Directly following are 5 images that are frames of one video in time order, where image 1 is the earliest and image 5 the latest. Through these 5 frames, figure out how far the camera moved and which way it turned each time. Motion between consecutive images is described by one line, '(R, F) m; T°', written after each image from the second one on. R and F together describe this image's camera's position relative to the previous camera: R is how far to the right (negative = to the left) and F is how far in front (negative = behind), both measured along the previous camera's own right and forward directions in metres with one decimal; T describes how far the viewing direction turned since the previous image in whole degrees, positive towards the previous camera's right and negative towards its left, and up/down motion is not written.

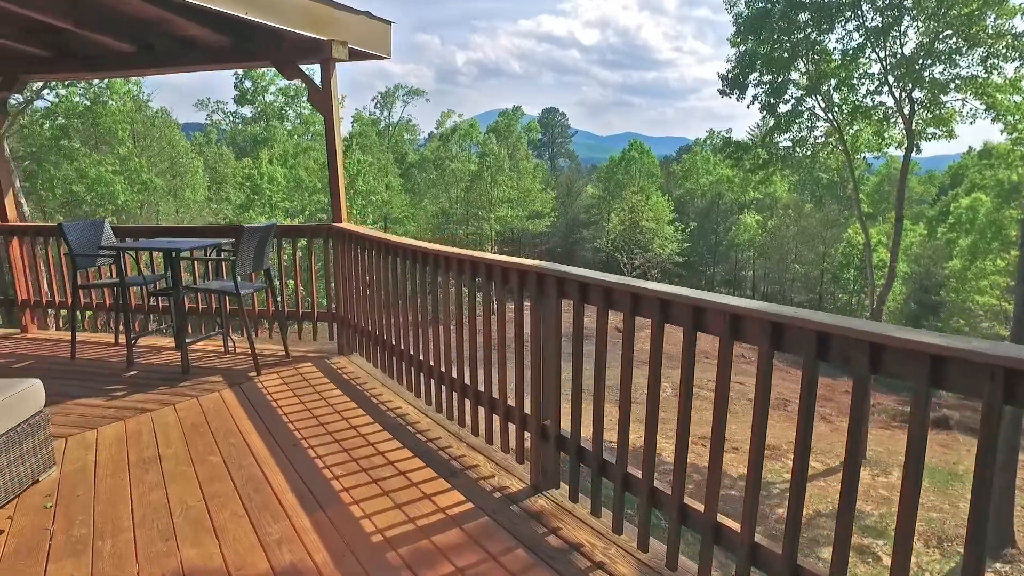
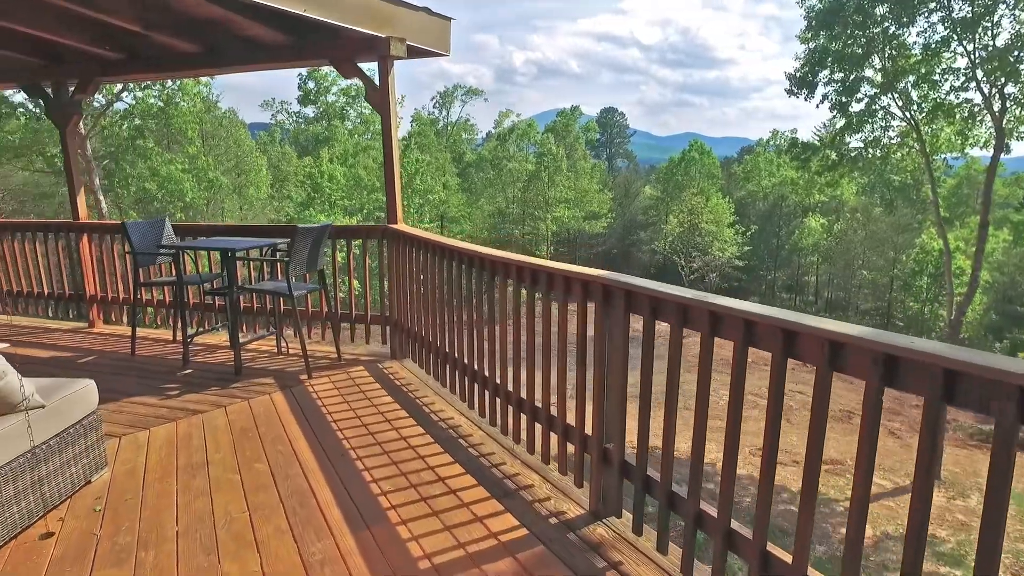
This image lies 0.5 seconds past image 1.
(0.0, +0.2) m; -4°
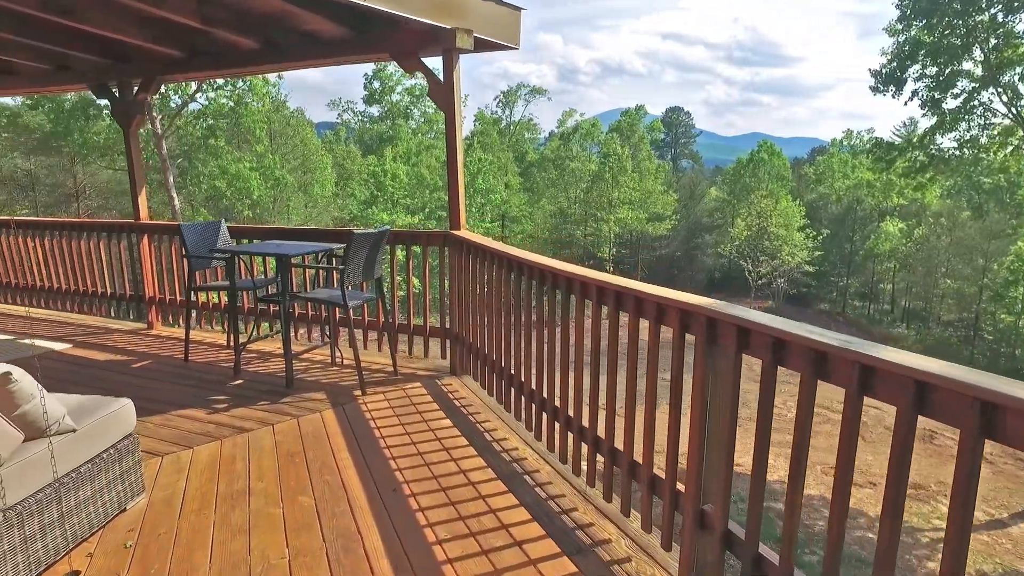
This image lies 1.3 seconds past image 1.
(-0.1, +0.4) m; -5°
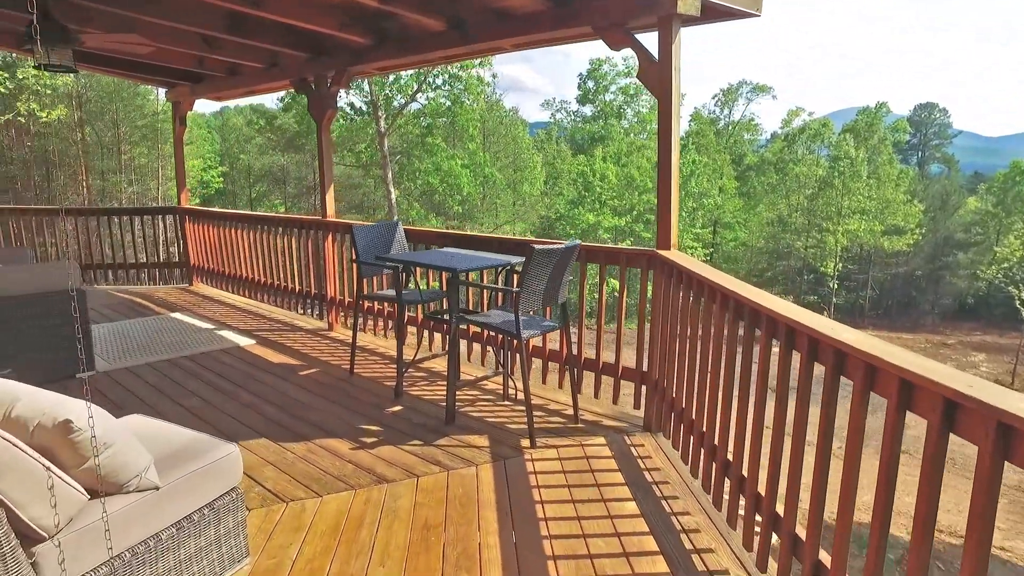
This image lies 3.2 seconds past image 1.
(-0.1, +0.9) m; -17°
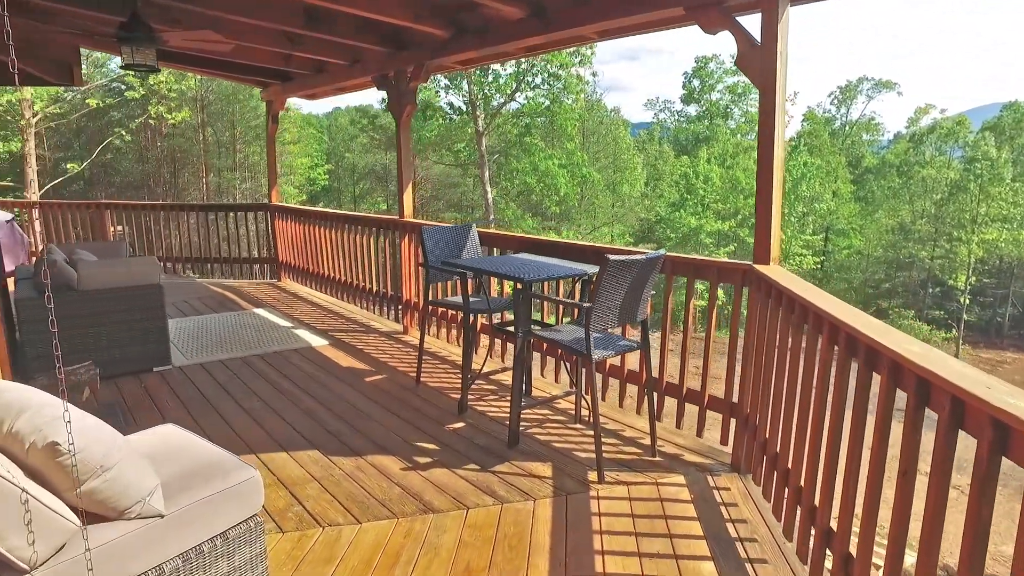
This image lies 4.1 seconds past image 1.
(+0.1, +0.3) m; -8°
